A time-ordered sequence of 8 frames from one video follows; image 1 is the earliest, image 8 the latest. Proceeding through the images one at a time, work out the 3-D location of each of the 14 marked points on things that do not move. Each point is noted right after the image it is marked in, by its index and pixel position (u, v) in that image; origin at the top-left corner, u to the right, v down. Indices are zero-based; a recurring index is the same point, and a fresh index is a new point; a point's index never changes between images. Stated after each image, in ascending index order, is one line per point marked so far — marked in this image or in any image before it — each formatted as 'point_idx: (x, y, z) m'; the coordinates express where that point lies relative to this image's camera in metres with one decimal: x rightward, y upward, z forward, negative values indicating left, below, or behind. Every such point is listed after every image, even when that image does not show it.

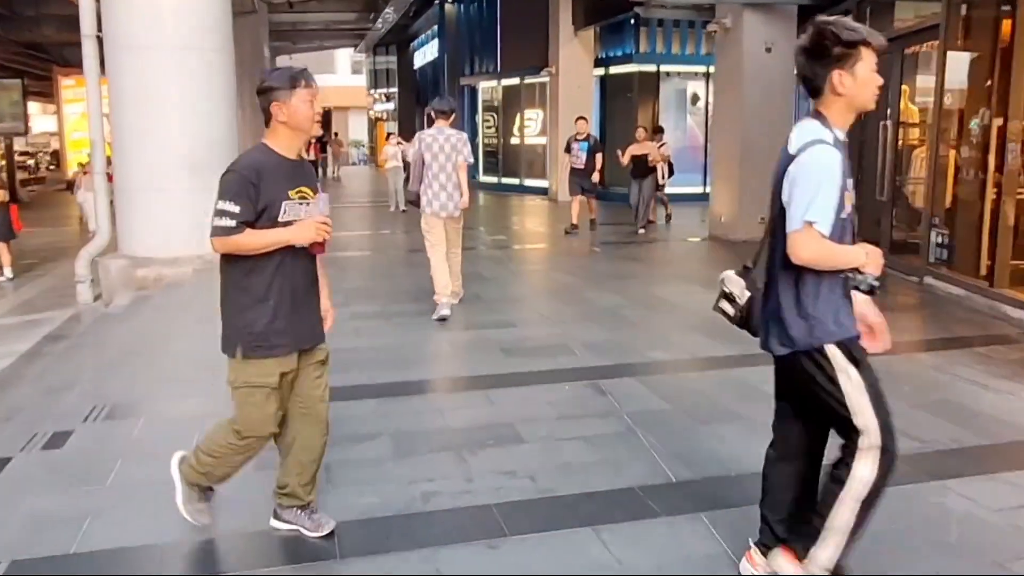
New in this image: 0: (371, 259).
0: (-2.3, +0.5, +11.3) m
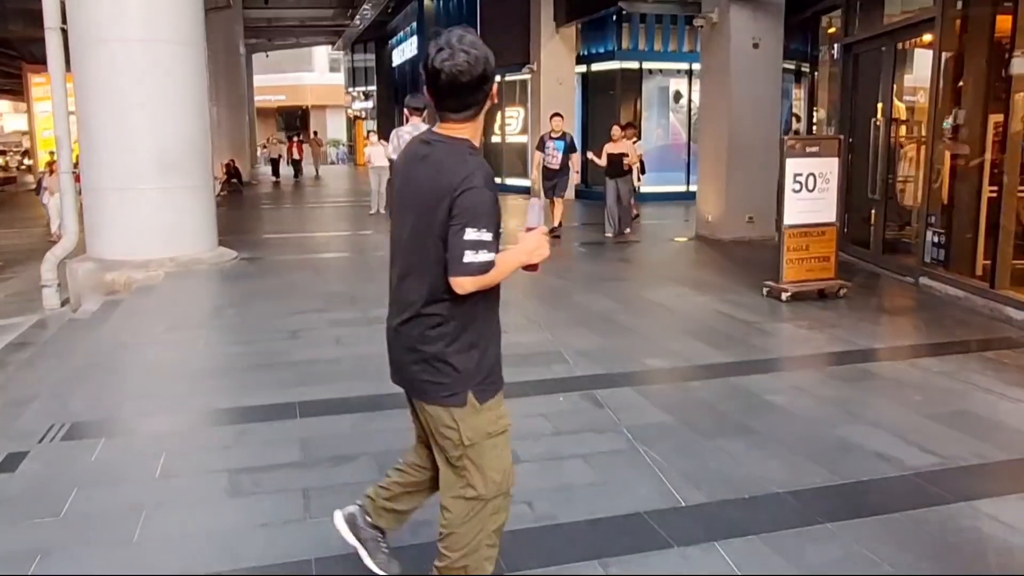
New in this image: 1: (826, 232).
0: (-2.5, +0.4, +11.0) m
1: (+3.6, +0.6, +8.2) m
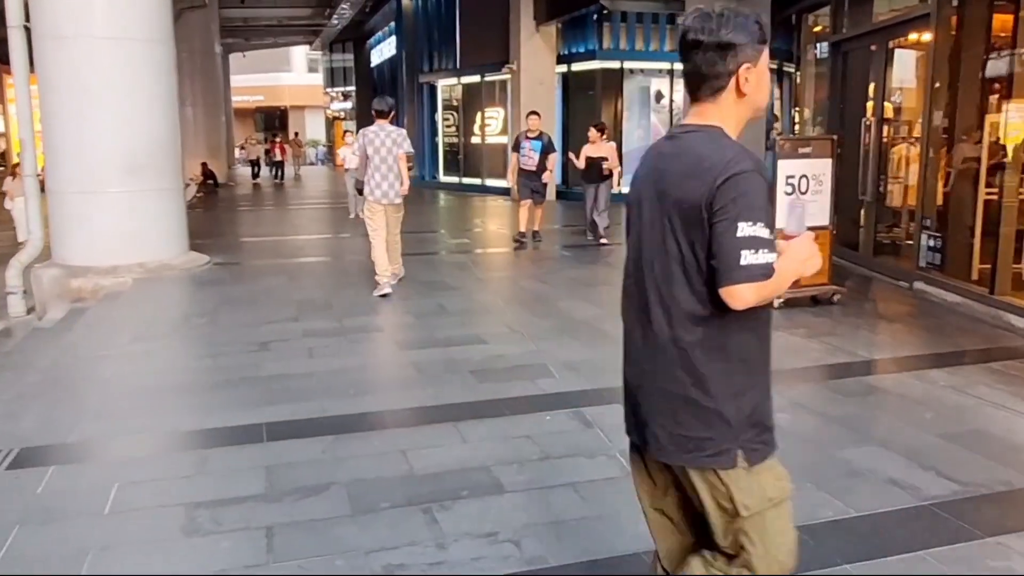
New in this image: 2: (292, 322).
0: (-2.8, +0.3, +10.5) m
1: (+3.4, +0.6, +7.9) m
2: (-2.2, -0.3, +7.2) m
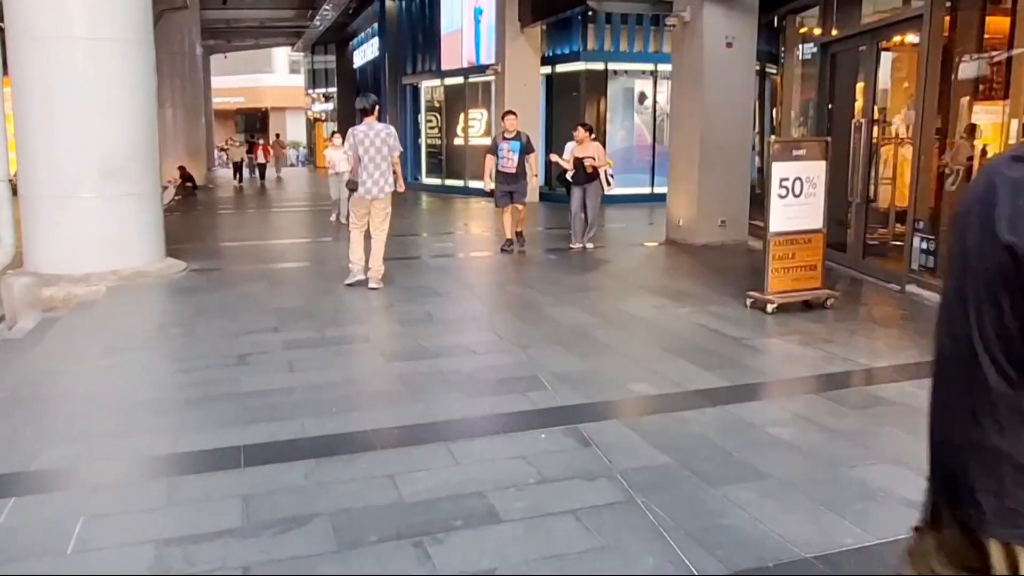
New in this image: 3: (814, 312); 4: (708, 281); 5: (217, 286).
0: (-3.0, +0.2, +10.2) m
1: (+3.3, +0.5, +7.8) m
2: (-2.3, -0.4, +6.9) m
3: (+3.2, -0.3, +7.6) m
4: (+2.6, +0.1, +9.6) m
5: (-3.8, 0.0, +9.2) m
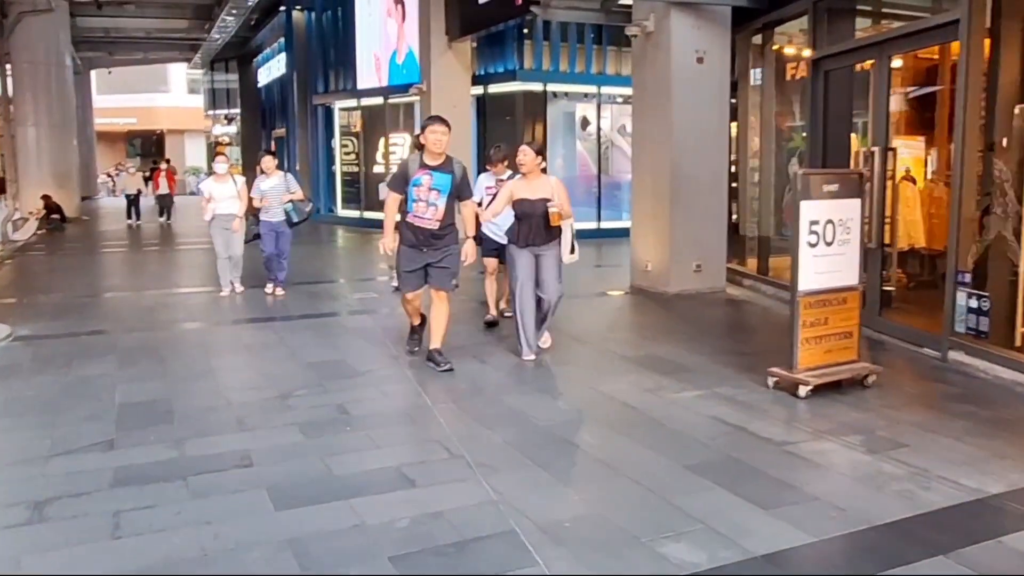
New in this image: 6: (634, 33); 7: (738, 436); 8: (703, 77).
0: (-3.6, -0.5, +7.8) m
1: (+2.8, -0.1, +6.1) m
2: (-2.6, -1.0, +4.6) m
3: (+2.8, -0.9, +5.9) m
4: (+2.0, -0.6, +7.8) m
5: (-4.3, -0.7, +6.7) m
6: (+1.8, +3.8, +10.8) m
7: (+1.6, -1.0, +5.0) m
8: (+2.8, +3.1, +10.4) m
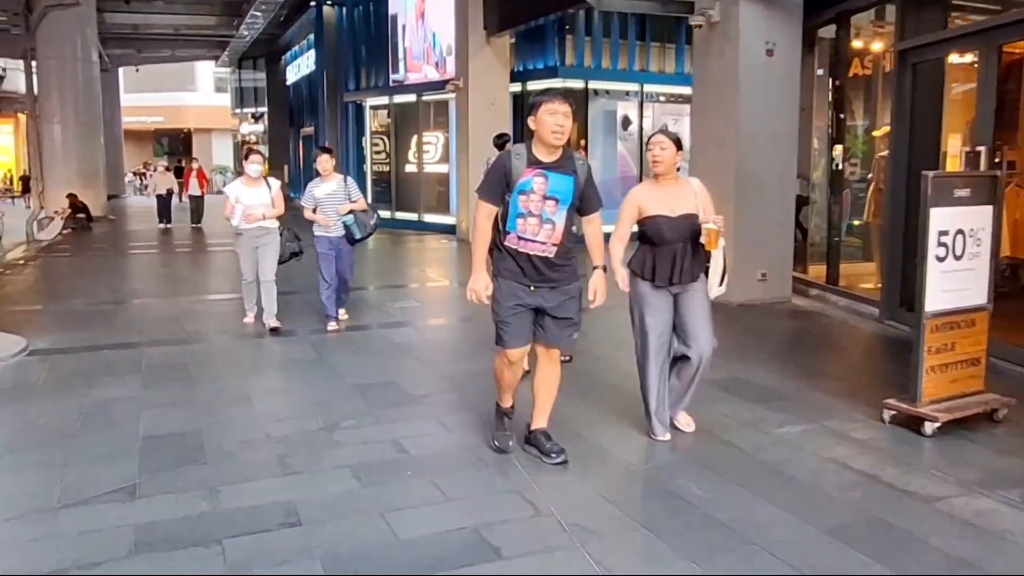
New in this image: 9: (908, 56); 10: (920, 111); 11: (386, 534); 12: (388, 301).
0: (-3.0, -0.6, +7.2) m
1: (+3.4, -0.2, +5.2) m
2: (-2.1, -1.2, +3.9) m
3: (+3.3, -1.0, +5.0) m
4: (+2.6, -0.8, +7.0) m
5: (-3.7, -0.8, +6.0) m
6: (+2.6, +3.7, +10.0) m
7: (+2.1, -1.2, +4.2) m
8: (+3.5, +2.9, +9.6) m
9: (+4.7, +2.7, +8.4) m
10: (+4.7, +2.0, +8.3) m
11: (-0.6, -1.2, +3.6) m
12: (-1.7, -0.2, +10.1) m
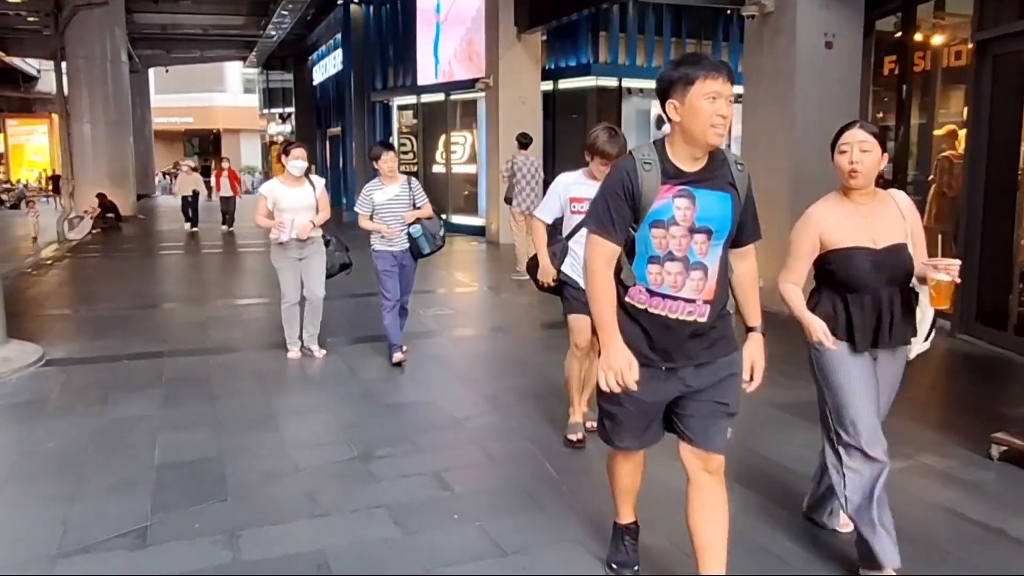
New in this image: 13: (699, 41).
0: (-2.6, -0.7, +6.7) m
1: (+3.7, -0.4, +4.6) m
2: (-1.8, -1.2, +3.4) m
3: (+3.7, -1.1, +4.4) m
4: (+3.0, -0.9, +6.3) m
5: (-3.4, -0.9, +5.6) m
6: (+3.1, +3.6, +9.3) m
7: (+2.4, -1.3, +3.6) m
8: (+4.0, +2.8, +8.9) m
9: (+5.1, +2.6, +7.7) m
10: (+5.2, +1.9, +7.6) m
11: (-0.3, -1.3, +3.1) m
12: (-1.2, -0.3, +9.6) m
13: (+4.5, +5.9, +17.2) m
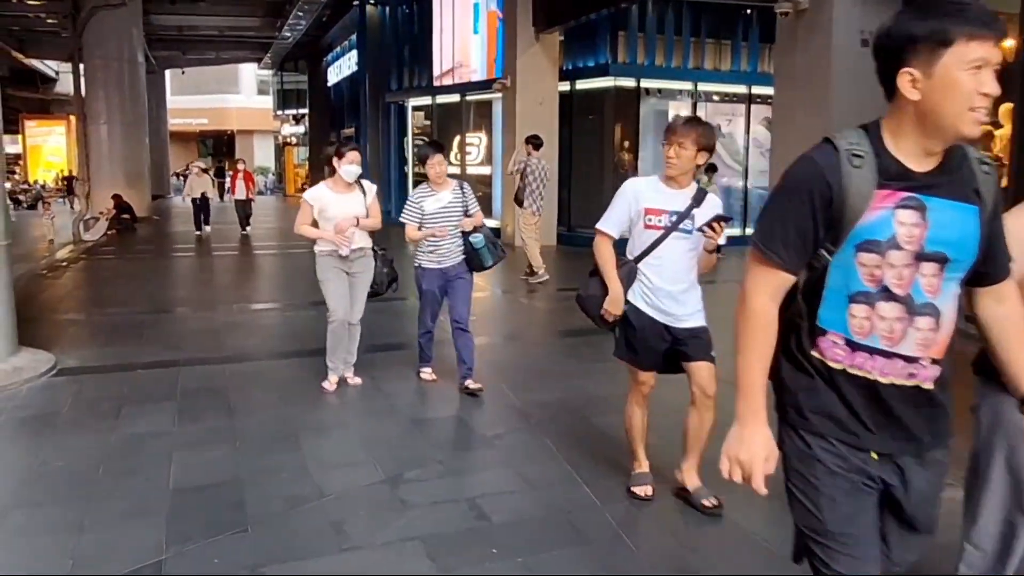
0: (-2.3, -0.8, +6.4) m
1: (+3.9, -0.4, +4.2) m
2: (-1.6, -1.3, +3.2) m
3: (+3.9, -1.2, +4.0) m
4: (+3.3, -1.0, +6.0) m
5: (-3.1, -0.9, +5.4) m
6: (+3.4, +3.5, +9.0) m
7: (+2.6, -1.4, +3.2) m
8: (+4.3, +2.7, +8.6) m
9: (+5.4, +2.5, +7.4) m
10: (+5.5, +1.8, +7.2) m
11: (-0.1, -1.4, +2.8) m
12: (-0.9, -0.3, +9.3) m
13: (+4.9, +5.8, +16.8) m
